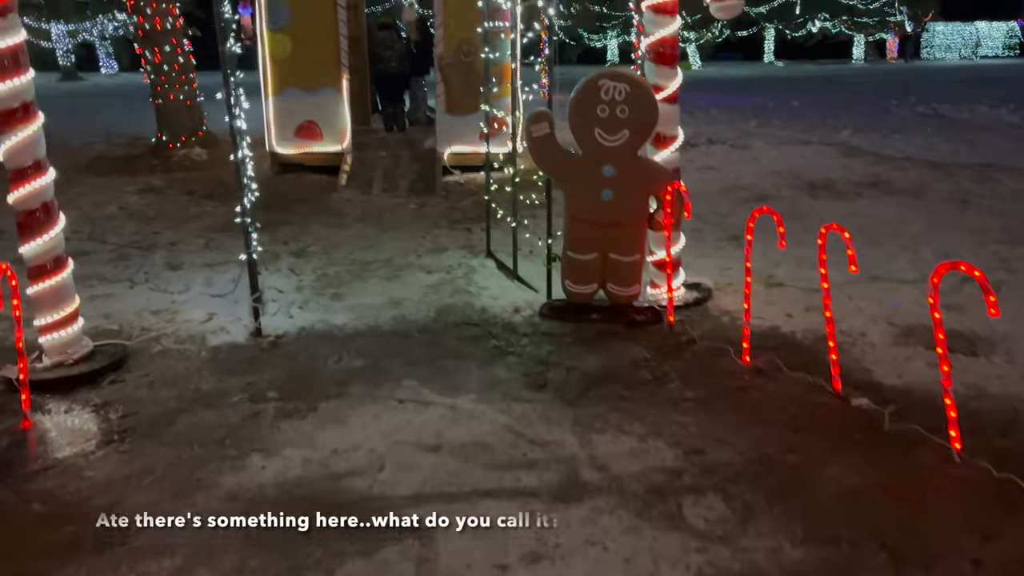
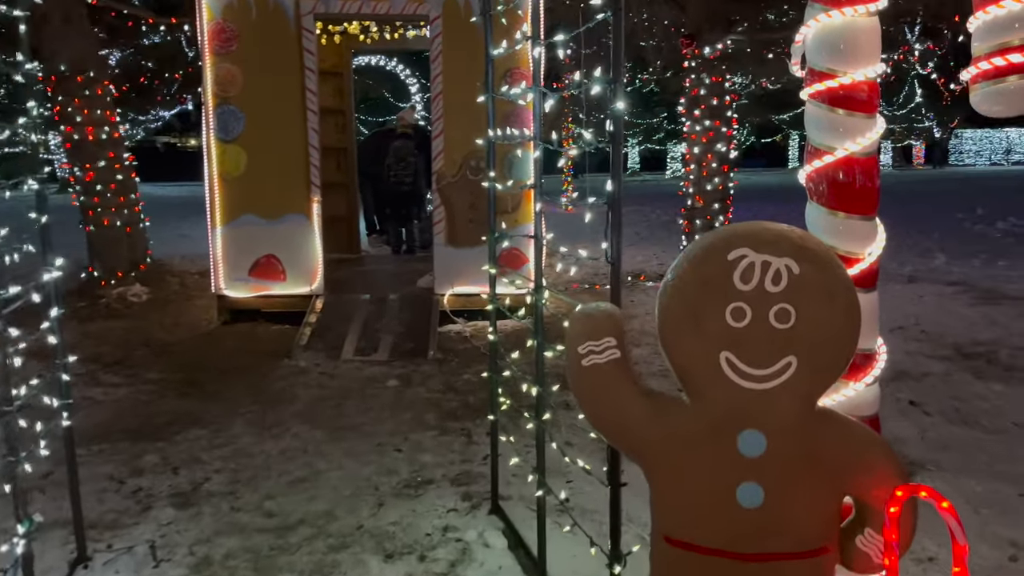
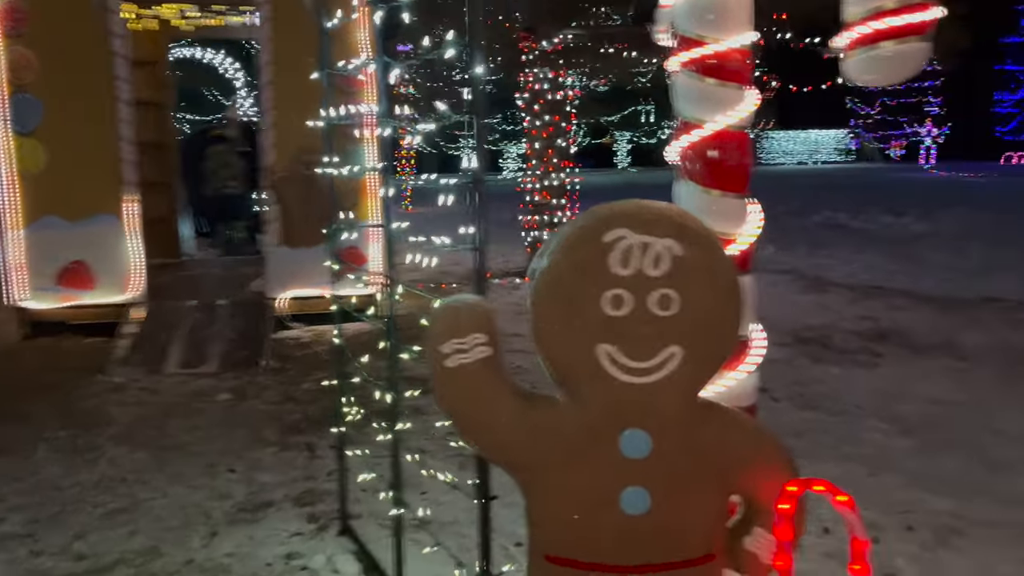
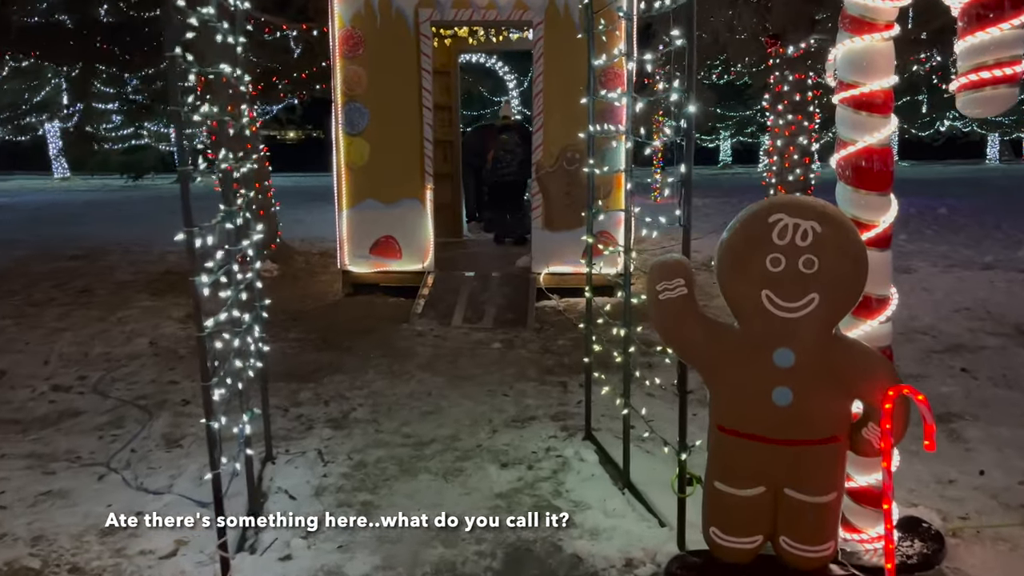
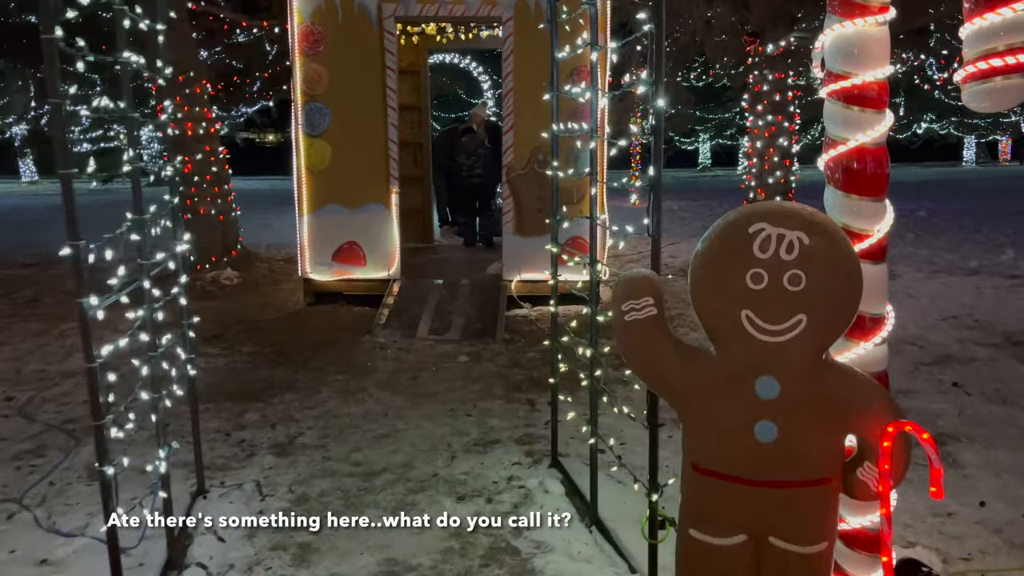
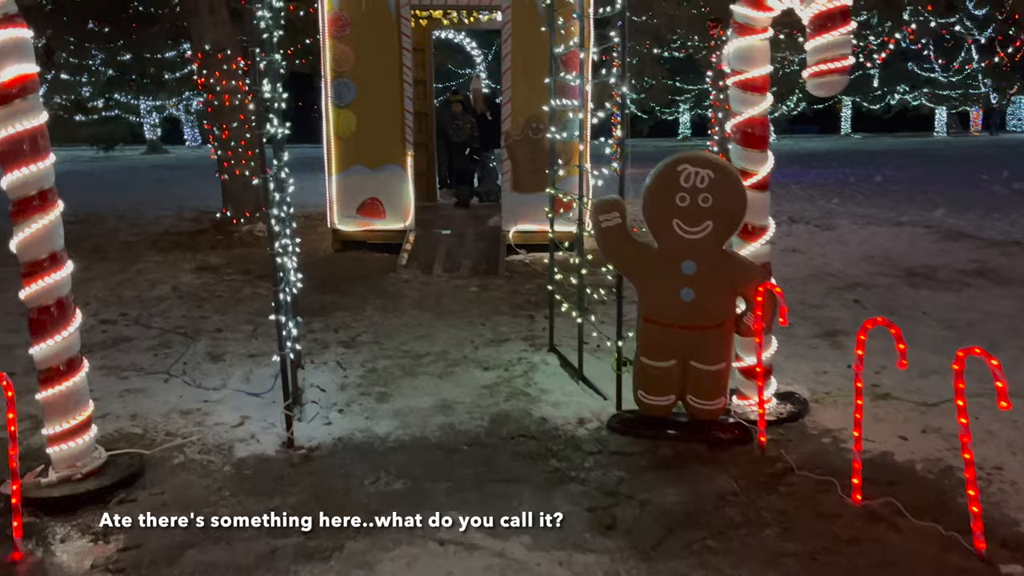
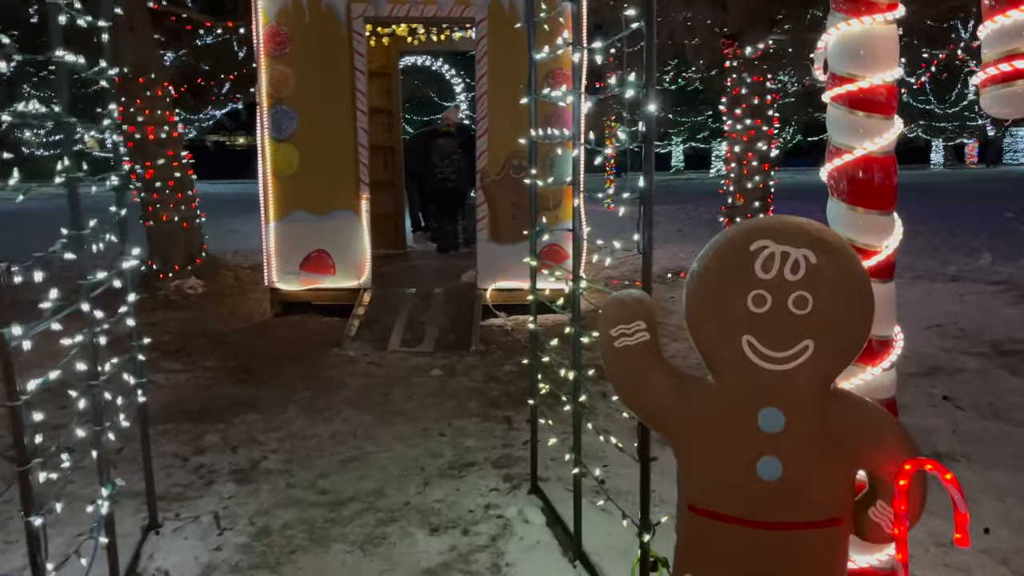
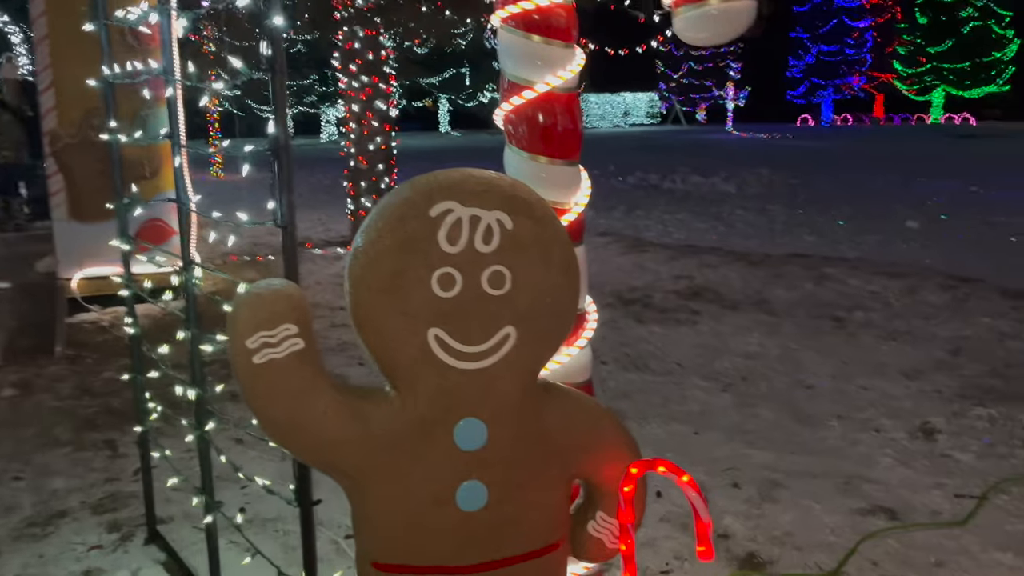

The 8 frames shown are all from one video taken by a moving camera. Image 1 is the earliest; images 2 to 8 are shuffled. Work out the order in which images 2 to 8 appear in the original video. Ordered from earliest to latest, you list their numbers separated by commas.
6, 4, 5, 7, 2, 3, 8
